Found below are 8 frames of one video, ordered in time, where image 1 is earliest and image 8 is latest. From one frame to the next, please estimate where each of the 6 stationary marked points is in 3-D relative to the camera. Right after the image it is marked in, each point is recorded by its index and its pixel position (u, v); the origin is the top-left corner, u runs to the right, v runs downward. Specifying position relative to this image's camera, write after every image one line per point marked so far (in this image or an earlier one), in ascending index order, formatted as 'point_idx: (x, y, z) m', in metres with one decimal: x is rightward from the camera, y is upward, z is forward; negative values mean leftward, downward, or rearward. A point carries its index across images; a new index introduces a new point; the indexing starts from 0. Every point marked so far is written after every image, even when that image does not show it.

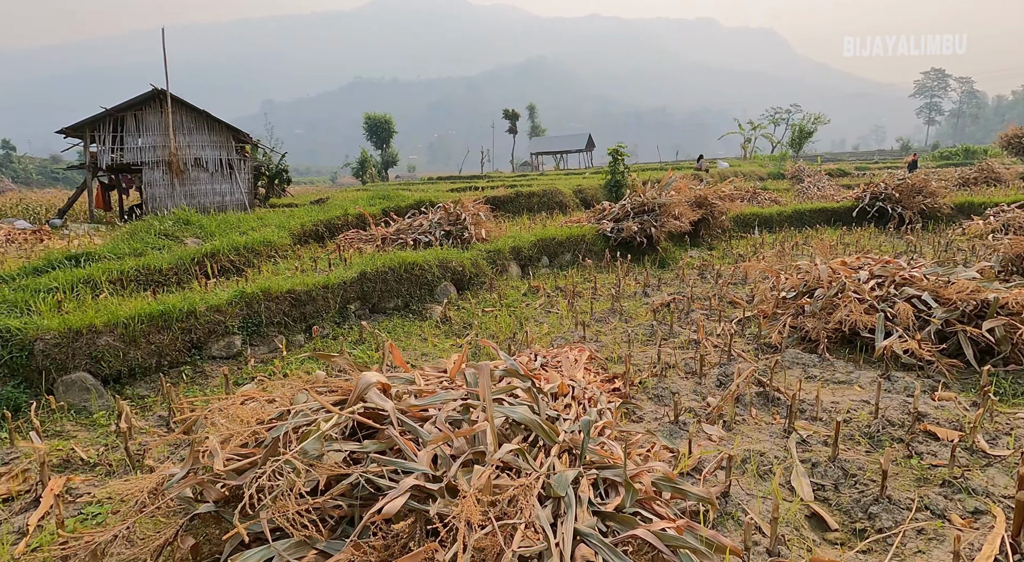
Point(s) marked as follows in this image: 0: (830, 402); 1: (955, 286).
0: (+1.7, -0.7, +3.3) m
1: (+2.8, 0.0, +4.0) m
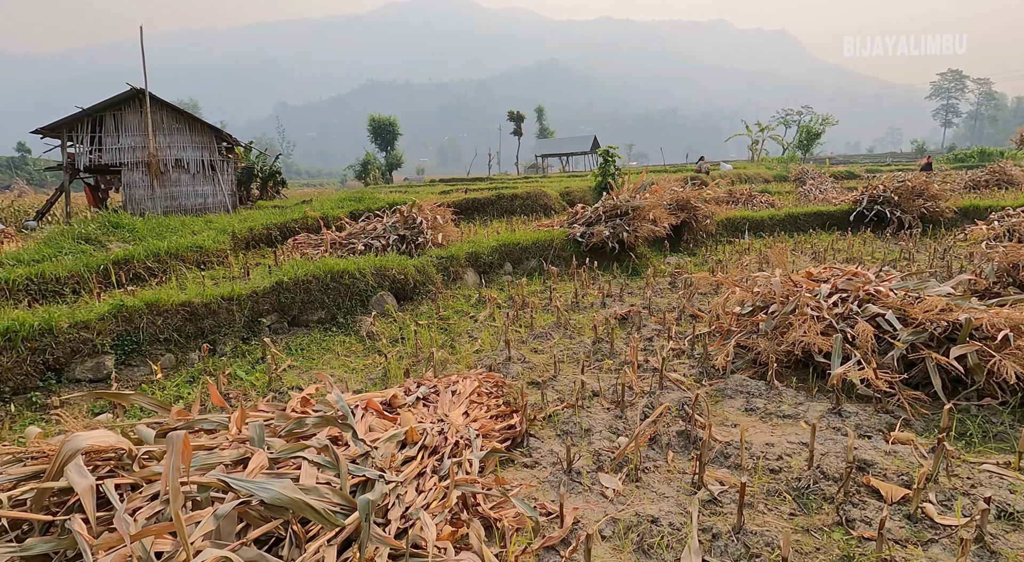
0: (+1.1, -0.7, +2.8) m
1: (+2.3, -0.1, +3.4) m
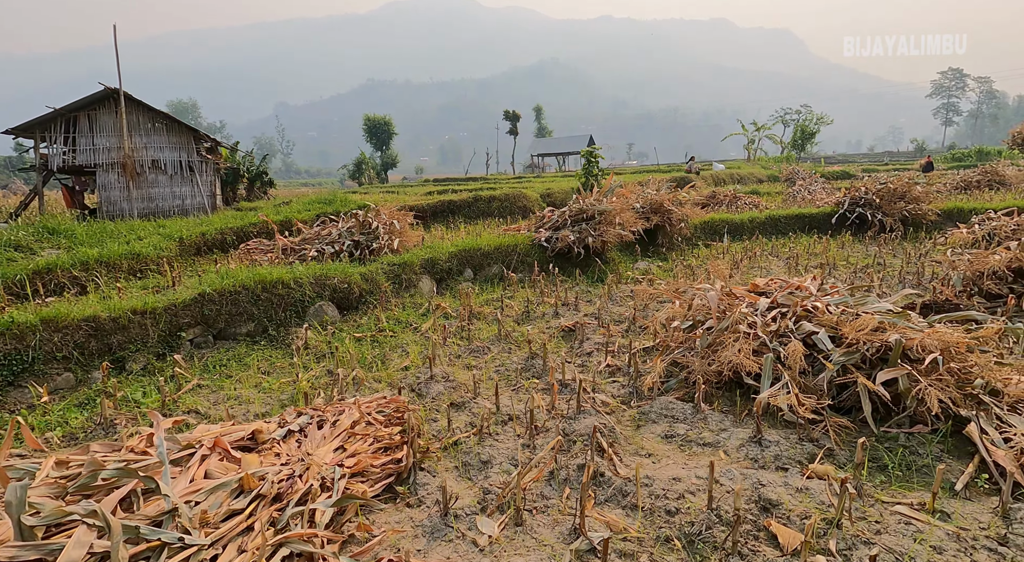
0: (+0.7, -0.8, +2.6) m
1: (+1.8, -0.2, +3.2) m
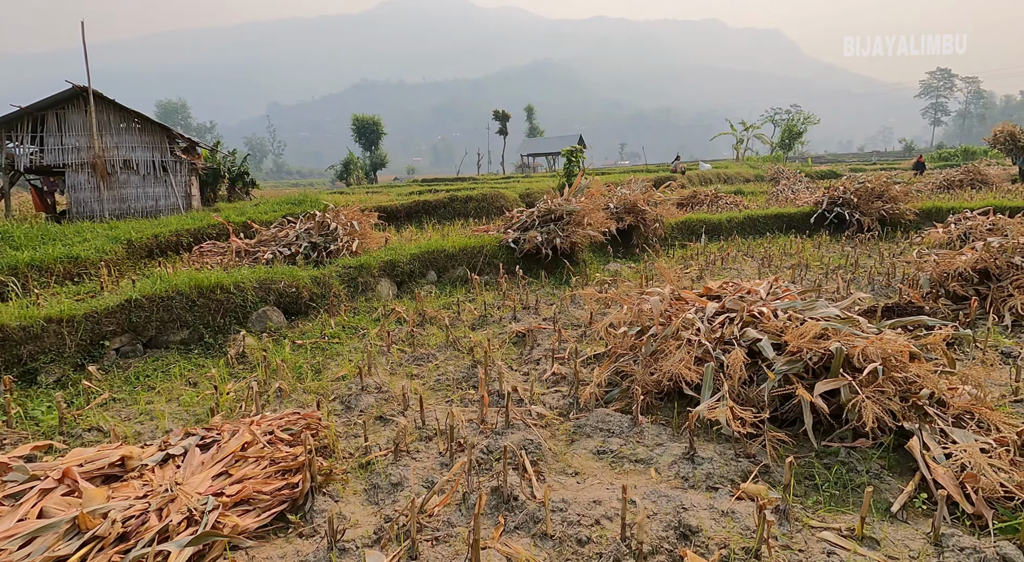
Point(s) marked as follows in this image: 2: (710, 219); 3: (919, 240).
0: (+0.3, -0.9, +2.4) m
1: (+1.4, -0.2, +3.0) m
2: (+3.9, +1.2, +11.9) m
3: (+6.6, +0.7, +9.9) m
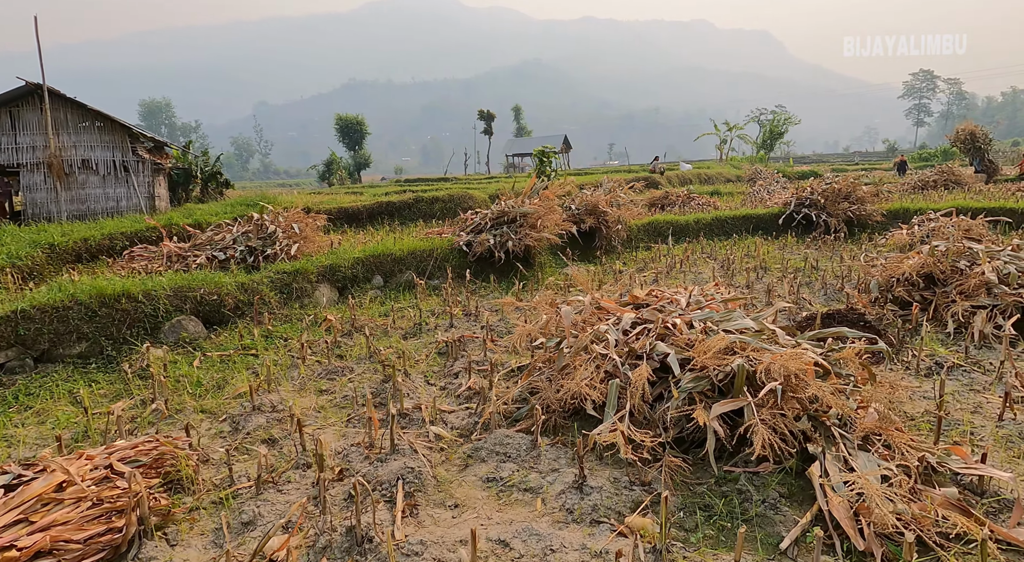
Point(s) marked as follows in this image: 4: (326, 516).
0: (-0.2, -0.9, +2.2) m
1: (+0.9, -0.3, +2.8) m
2: (+3.2, +1.2, +11.8) m
3: (+5.9, +0.6, +9.8) m
4: (-0.7, -0.9, +2.3) m
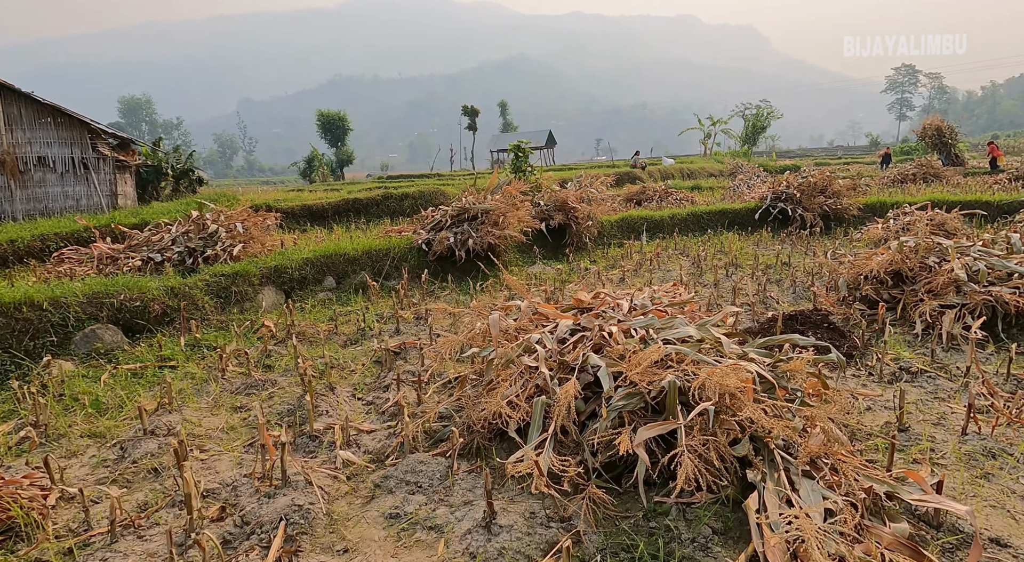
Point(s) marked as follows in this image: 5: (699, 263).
0: (-0.6, -1.0, +1.9) m
1: (+0.5, -0.3, +2.5) m
2: (+2.6, +1.2, +11.5) m
3: (+5.4, +0.7, +9.5) m
4: (-1.0, -0.9, +2.0) m
5: (+2.5, +0.3, +8.3) m
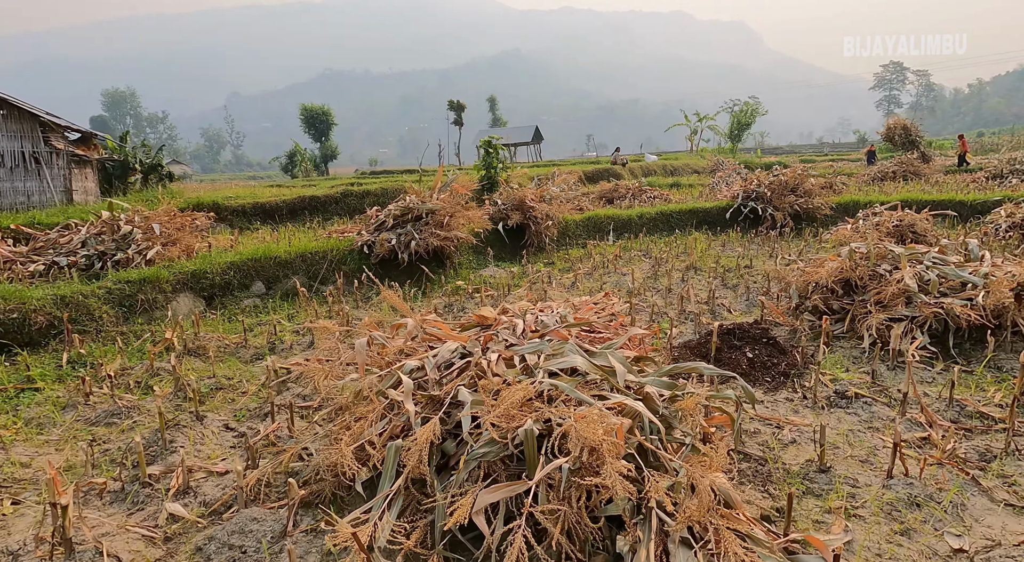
0: (-1.1, -1.1, +1.5) m
1: (0.0, -0.4, +2.2) m
2: (+1.9, +1.2, +11.1) m
3: (+4.7, +0.7, +9.2) m
4: (-1.6, -1.0, +1.6) m
5: (+1.9, +0.2, +8.0) m
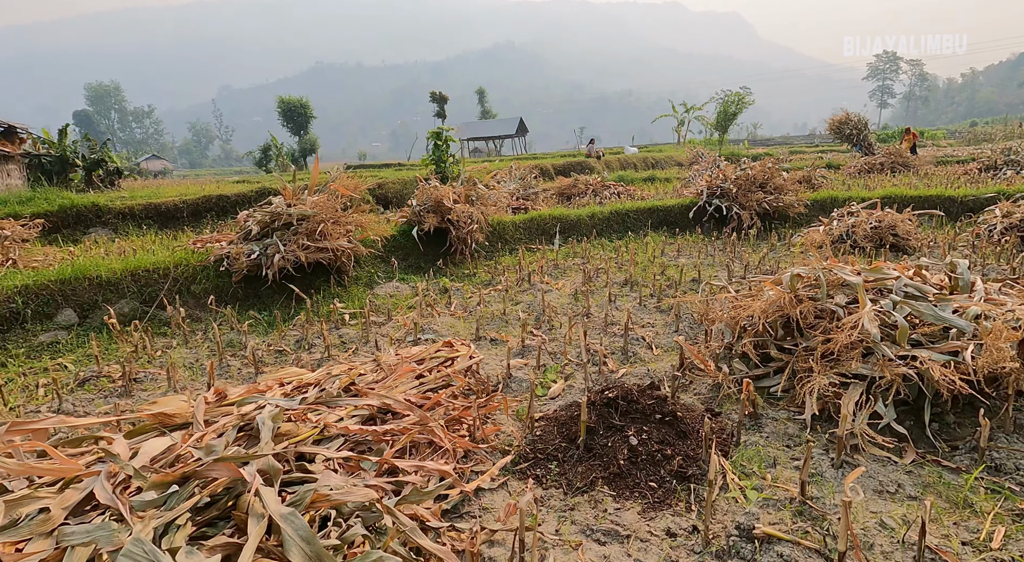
0: (-2.1, -1.3, +0.2) m
1: (-1.0, -0.7, +0.8) m
2: (+0.8, +1.1, +9.8) m
3: (+3.6, +0.5, +8.0) m
4: (-2.6, -1.3, +0.2) m
5: (+0.8, 0.0, +6.7) m
